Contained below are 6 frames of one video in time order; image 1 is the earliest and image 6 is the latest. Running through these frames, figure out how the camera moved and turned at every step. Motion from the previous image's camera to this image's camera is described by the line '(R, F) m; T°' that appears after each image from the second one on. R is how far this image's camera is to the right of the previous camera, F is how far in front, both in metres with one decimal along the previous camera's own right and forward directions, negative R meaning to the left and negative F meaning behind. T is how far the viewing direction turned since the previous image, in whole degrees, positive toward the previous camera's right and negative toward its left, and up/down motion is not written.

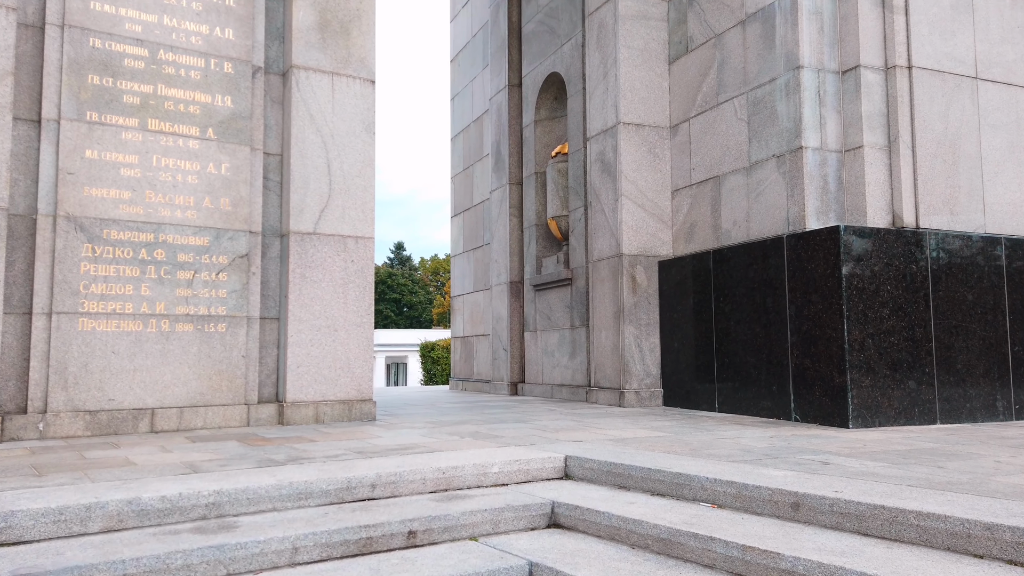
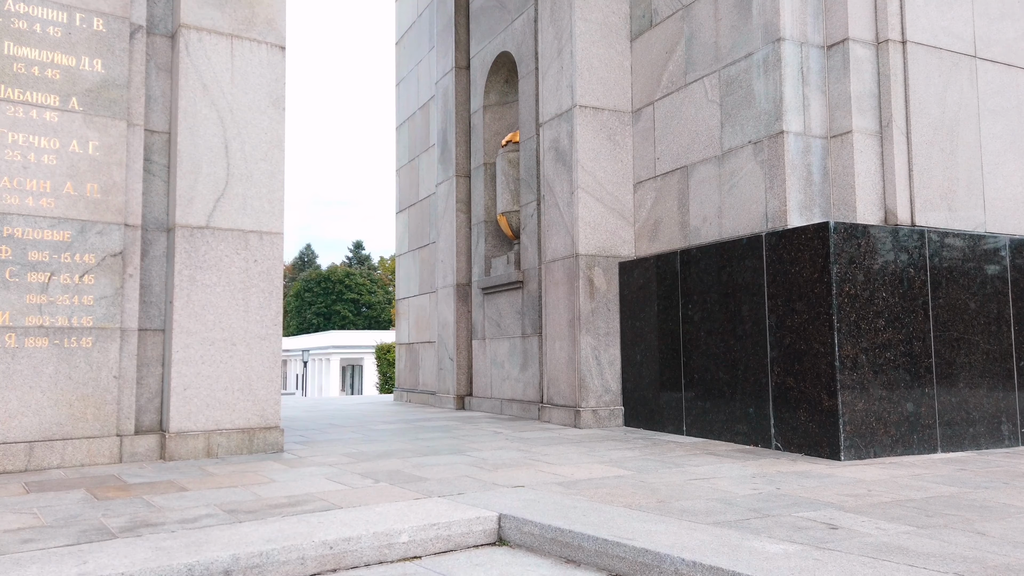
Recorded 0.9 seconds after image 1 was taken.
(+0.3, +1.5) m; +3°
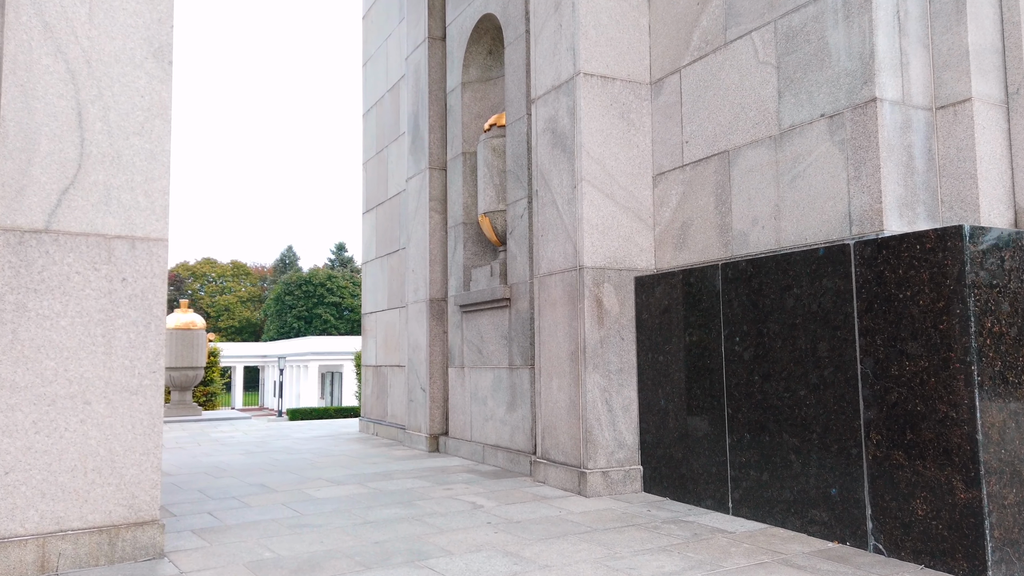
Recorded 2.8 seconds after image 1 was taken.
(0.0, +2.6) m; +1°
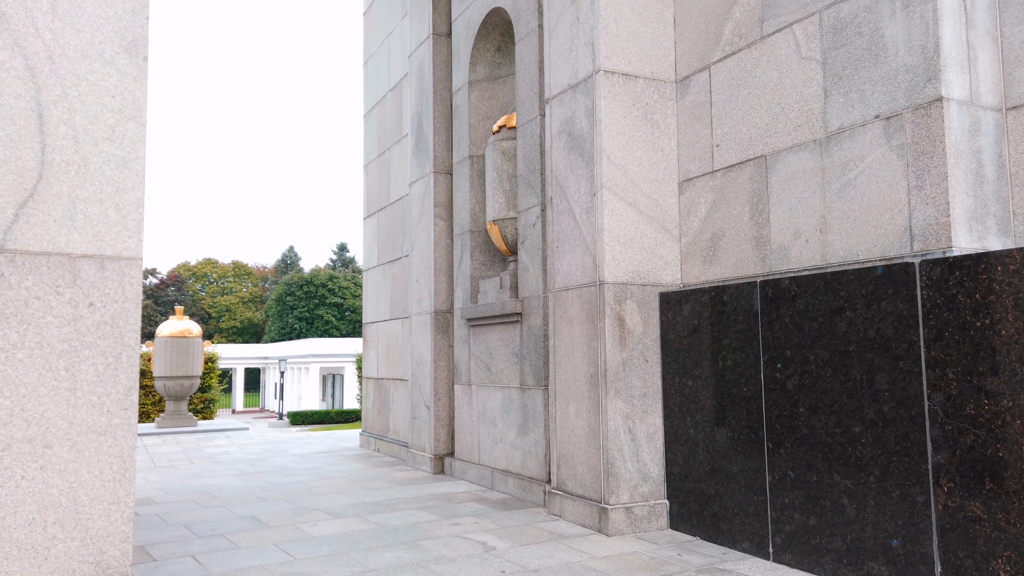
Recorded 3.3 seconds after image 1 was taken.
(-0.1, +0.7) m; 0°
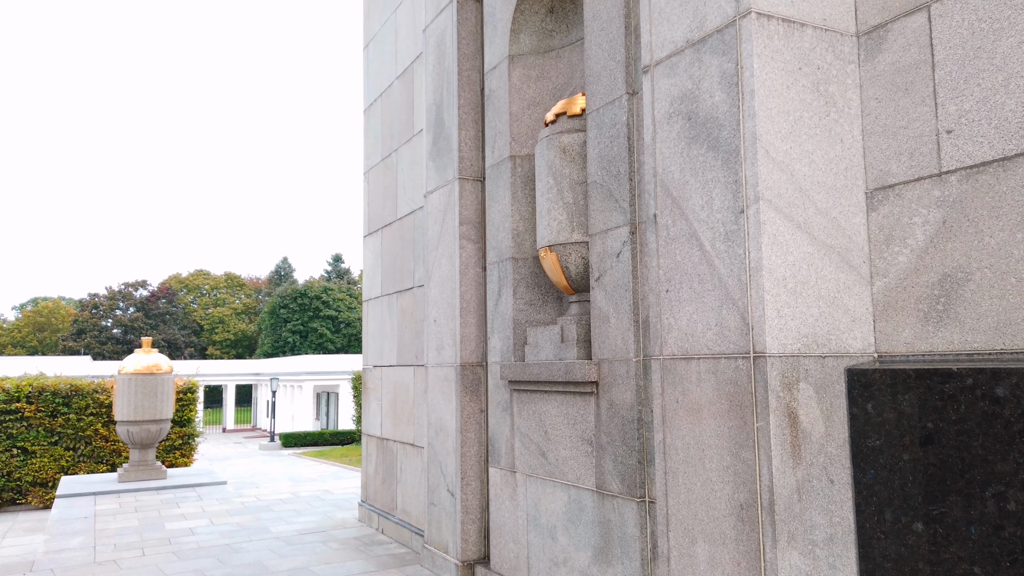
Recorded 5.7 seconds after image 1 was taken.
(-0.7, +3.0) m; 0°
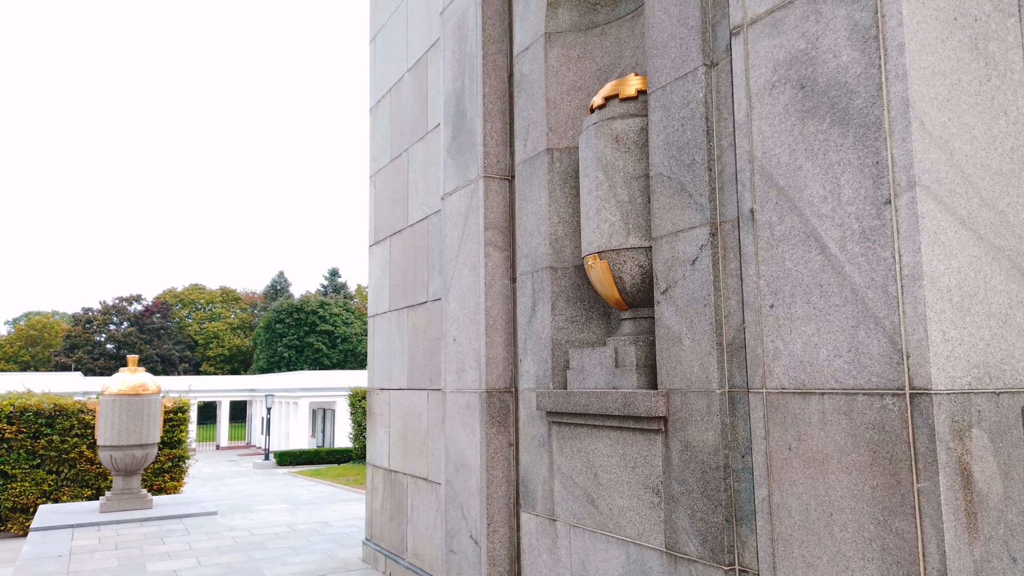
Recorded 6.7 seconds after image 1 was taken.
(-0.4, +1.2) m; 0°
